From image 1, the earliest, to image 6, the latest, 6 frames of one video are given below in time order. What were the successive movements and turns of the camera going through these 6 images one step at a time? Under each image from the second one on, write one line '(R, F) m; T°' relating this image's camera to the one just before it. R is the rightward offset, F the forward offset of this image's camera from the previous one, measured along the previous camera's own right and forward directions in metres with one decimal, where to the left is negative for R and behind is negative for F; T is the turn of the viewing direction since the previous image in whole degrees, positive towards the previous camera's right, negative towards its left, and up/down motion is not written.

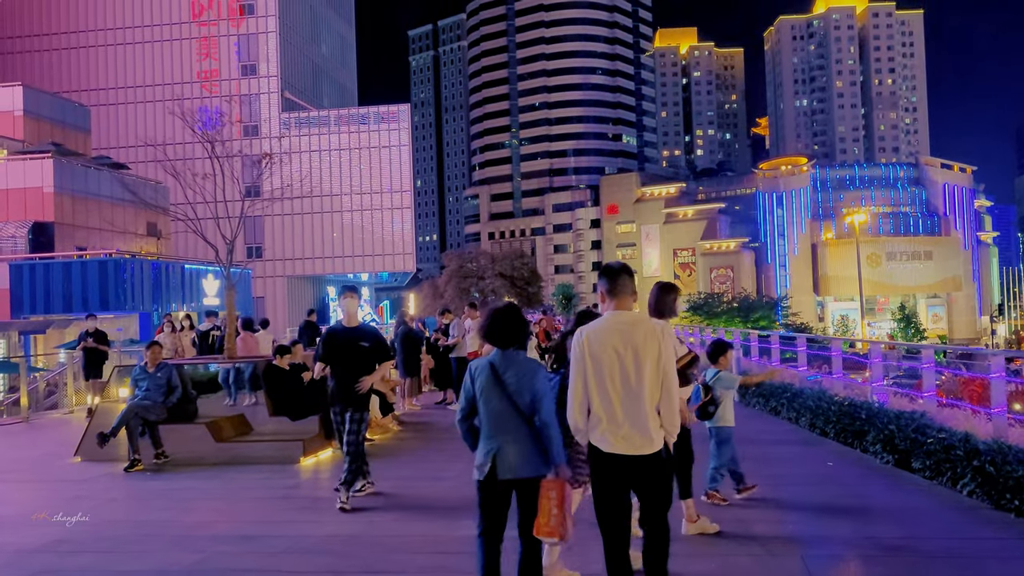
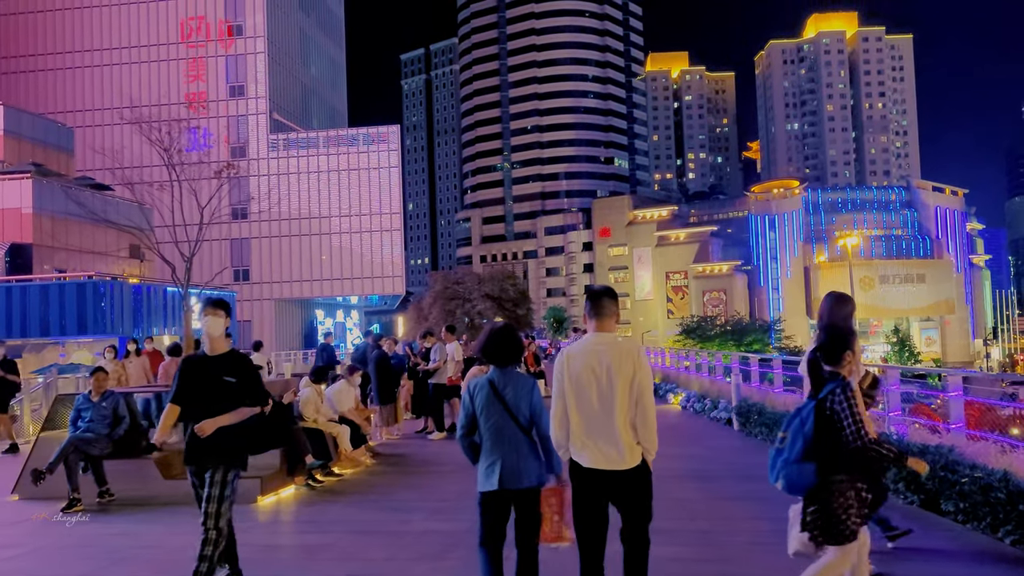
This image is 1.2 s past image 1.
(+0.1, +0.9) m; +1°
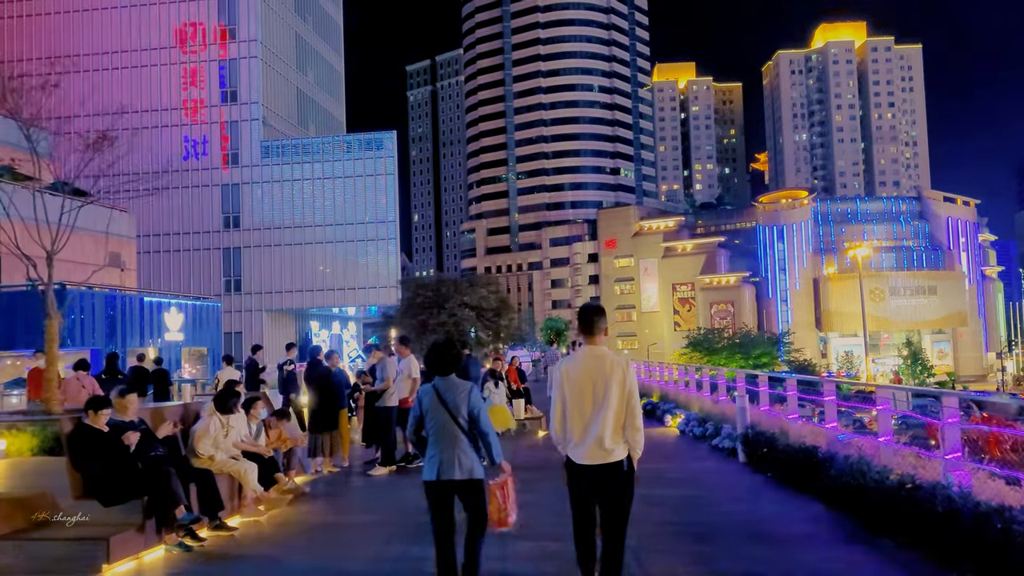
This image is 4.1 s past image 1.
(+0.6, +2.1) m; -1°
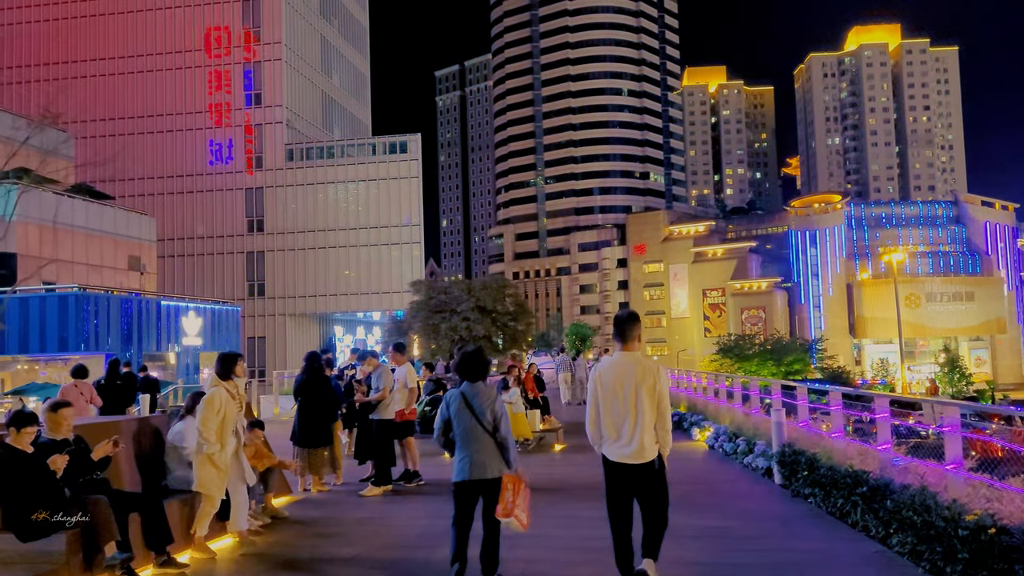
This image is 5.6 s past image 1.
(+0.3, +1.1) m; -2°
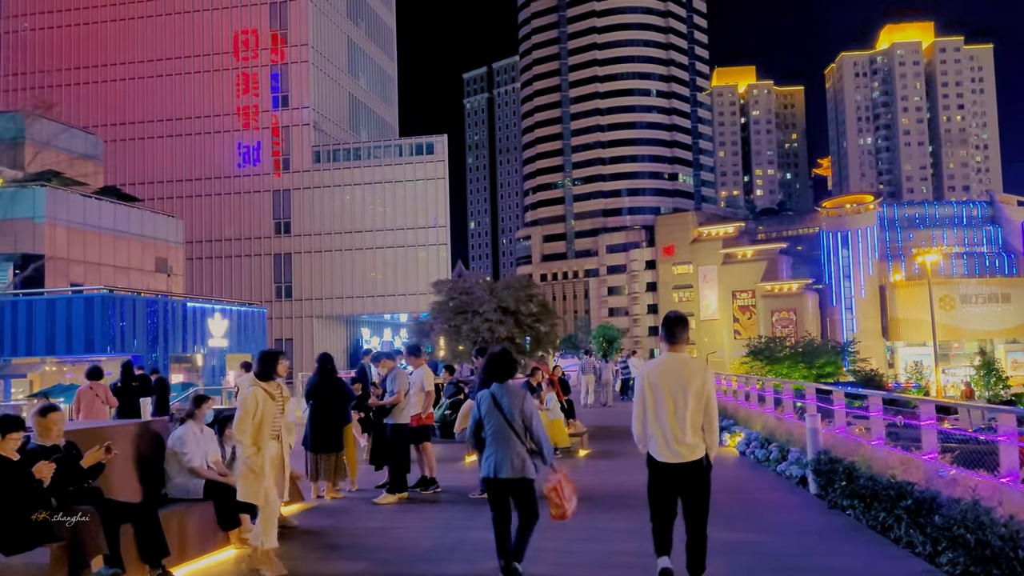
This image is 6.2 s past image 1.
(+0.1, +0.4) m; -2°
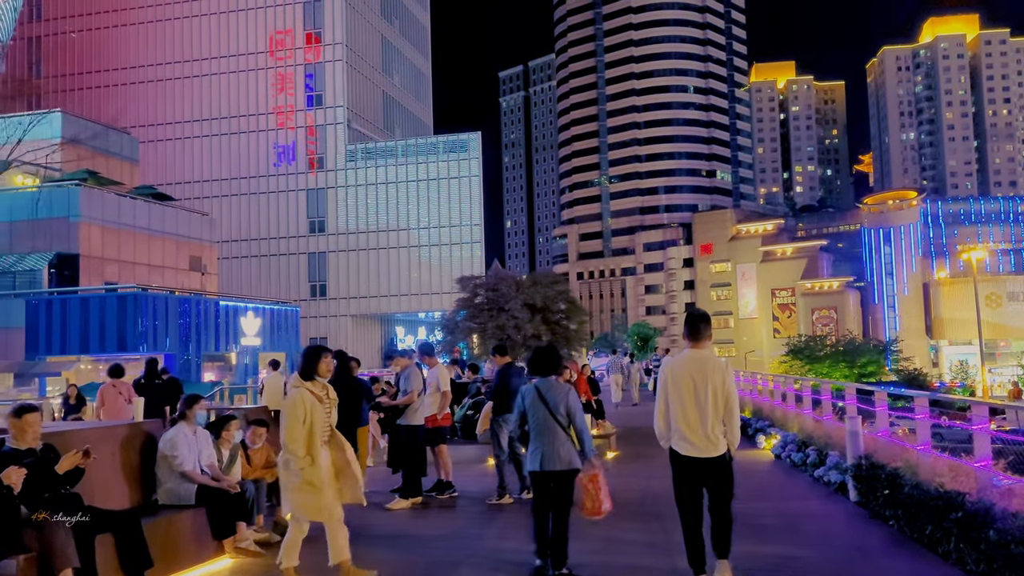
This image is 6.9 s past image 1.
(+0.2, +0.5) m; -2°
